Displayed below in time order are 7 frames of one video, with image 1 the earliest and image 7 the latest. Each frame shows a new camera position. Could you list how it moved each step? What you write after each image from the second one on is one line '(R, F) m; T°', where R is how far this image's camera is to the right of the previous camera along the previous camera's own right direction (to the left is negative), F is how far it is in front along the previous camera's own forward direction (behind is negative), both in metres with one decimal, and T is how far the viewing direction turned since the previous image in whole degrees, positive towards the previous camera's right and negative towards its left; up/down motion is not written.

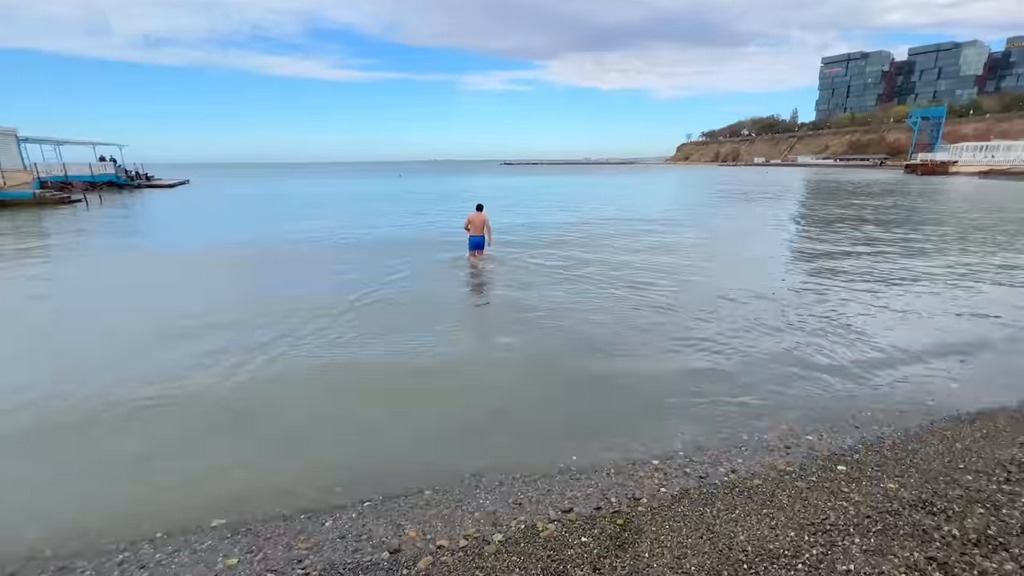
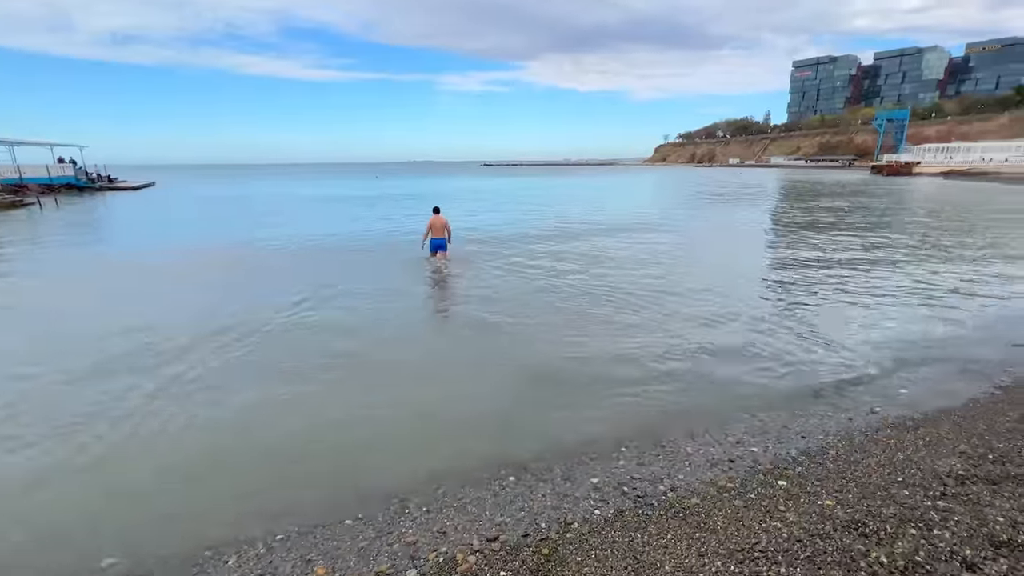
(+0.6, +0.3) m; +2°
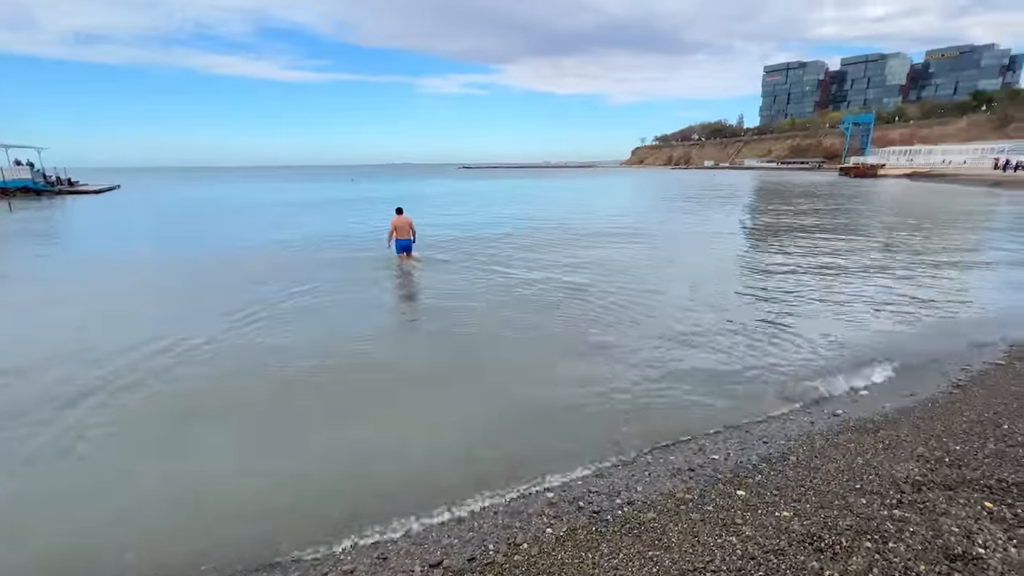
(+0.3, +0.2) m; +2°
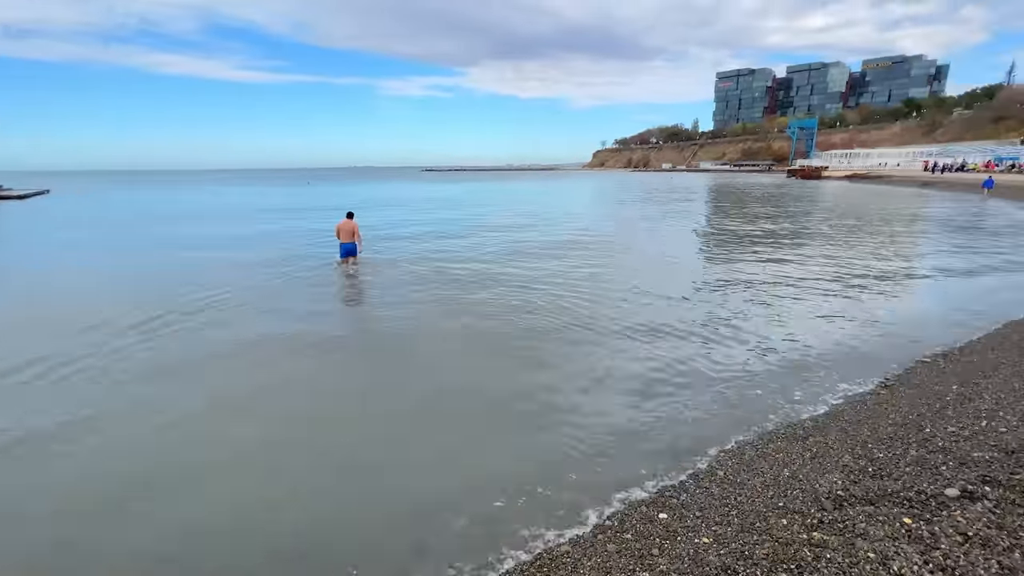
(+0.6, +0.4) m; +4°
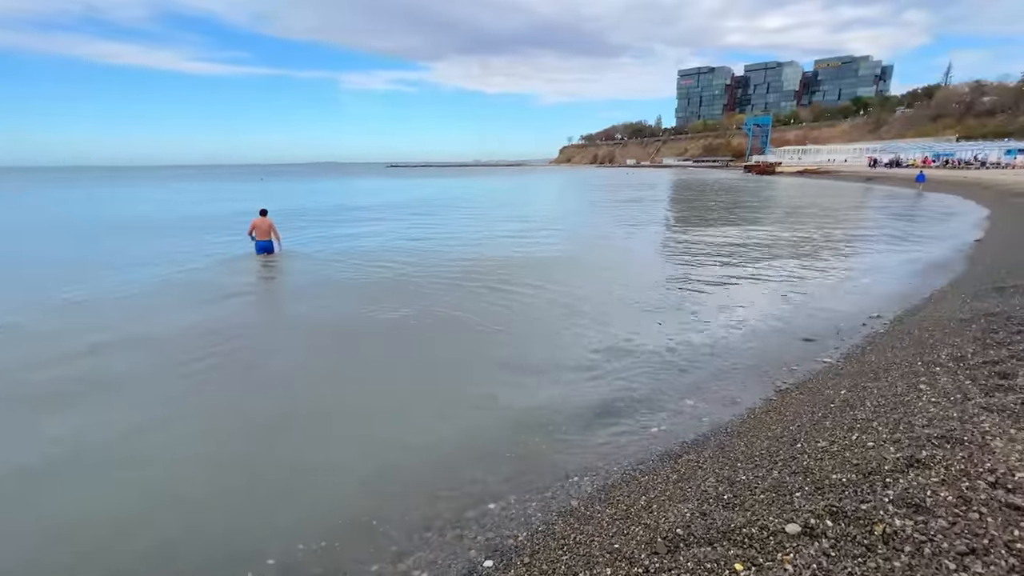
(+1.4, +0.6) m; +4°
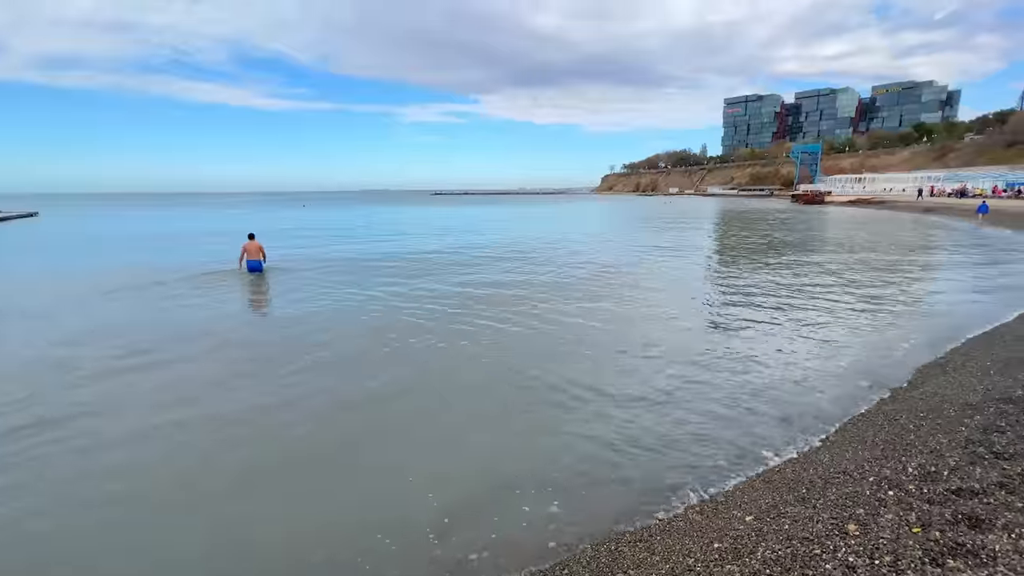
(+2.5, +1.4) m; -5°
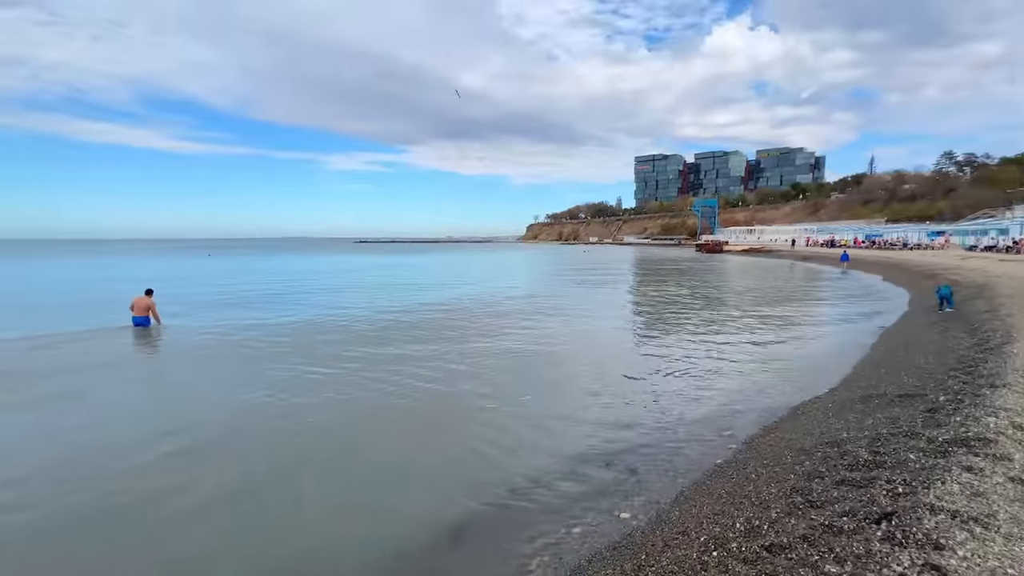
(+1.0, 0.0) m; +9°
